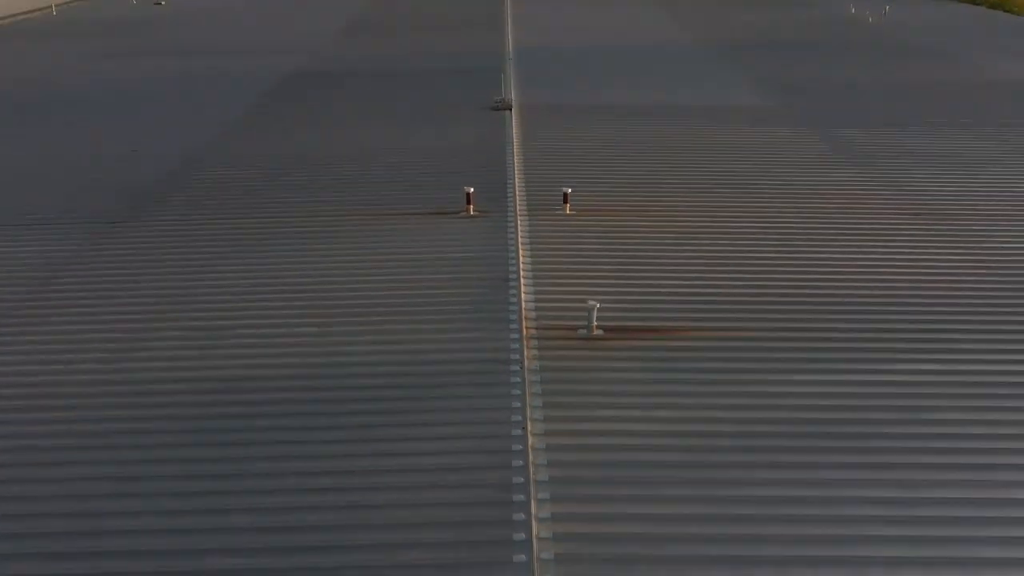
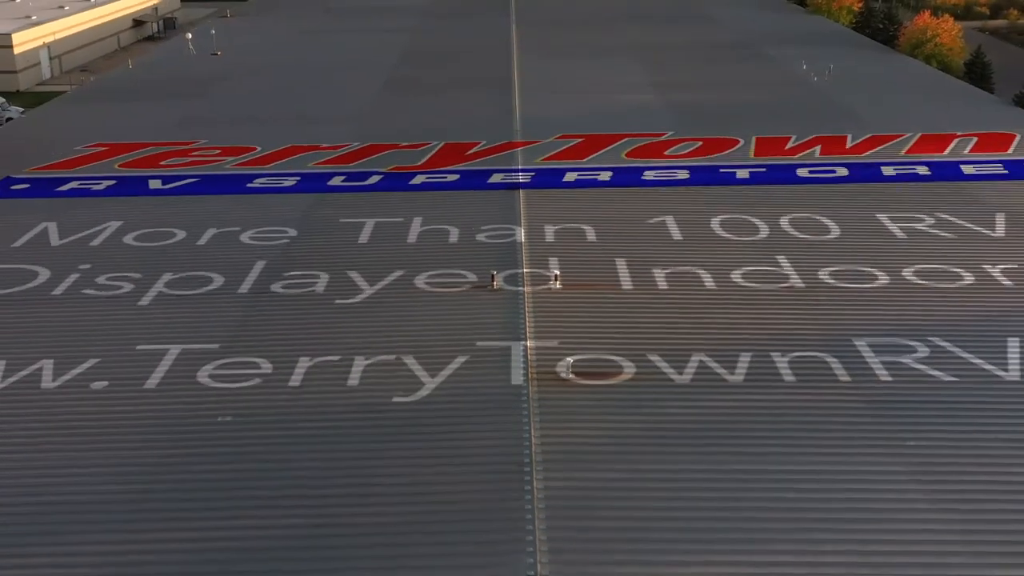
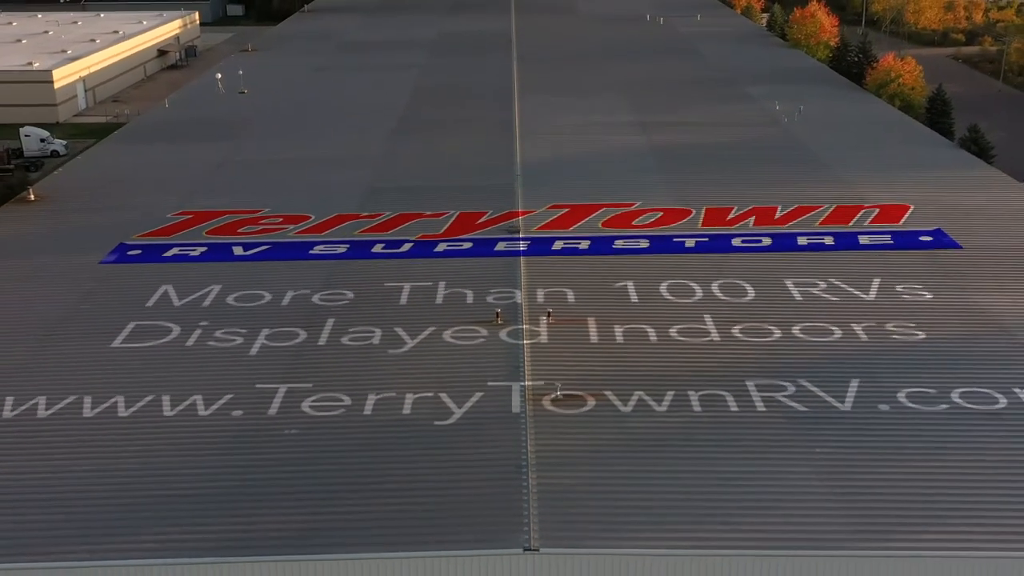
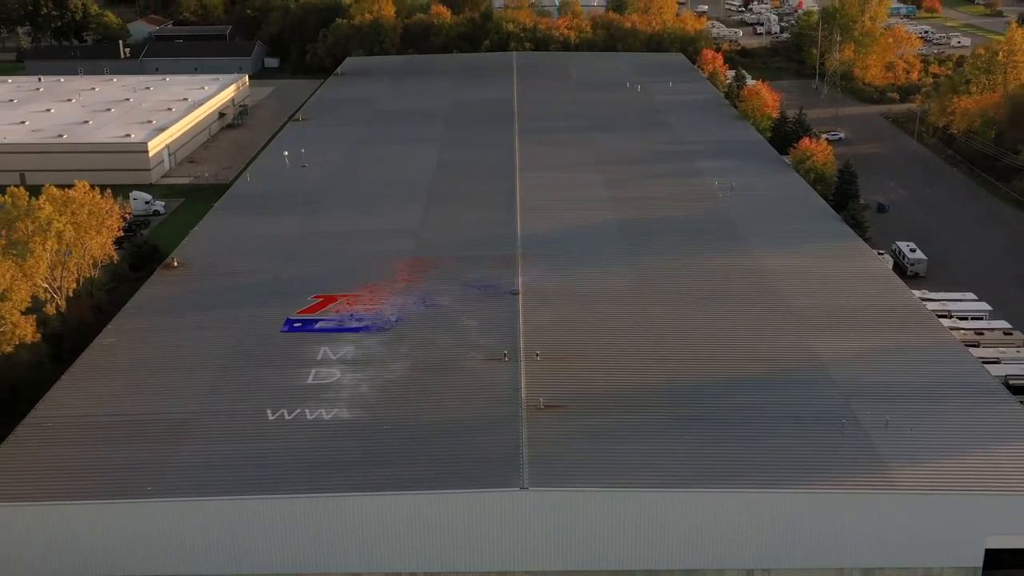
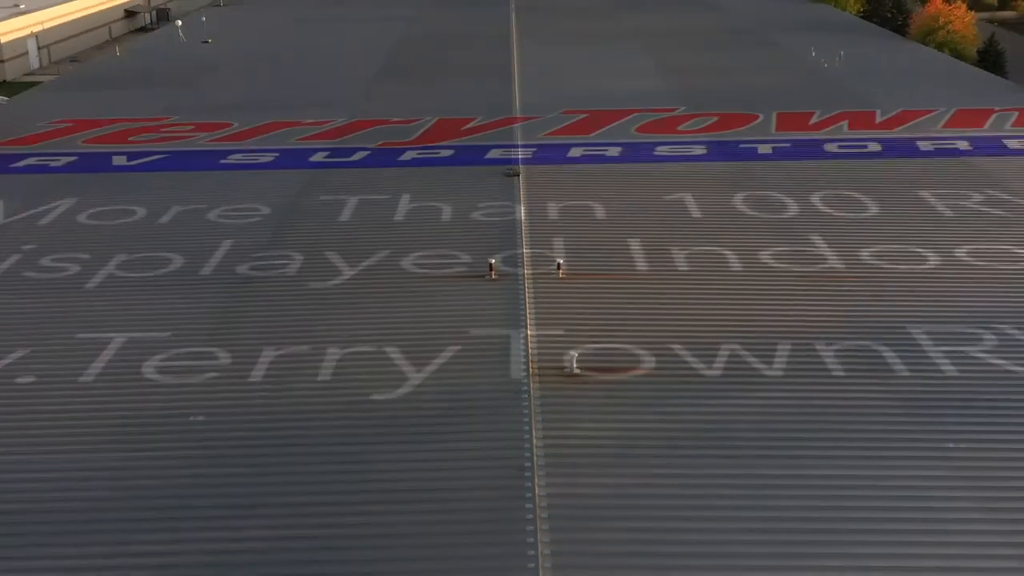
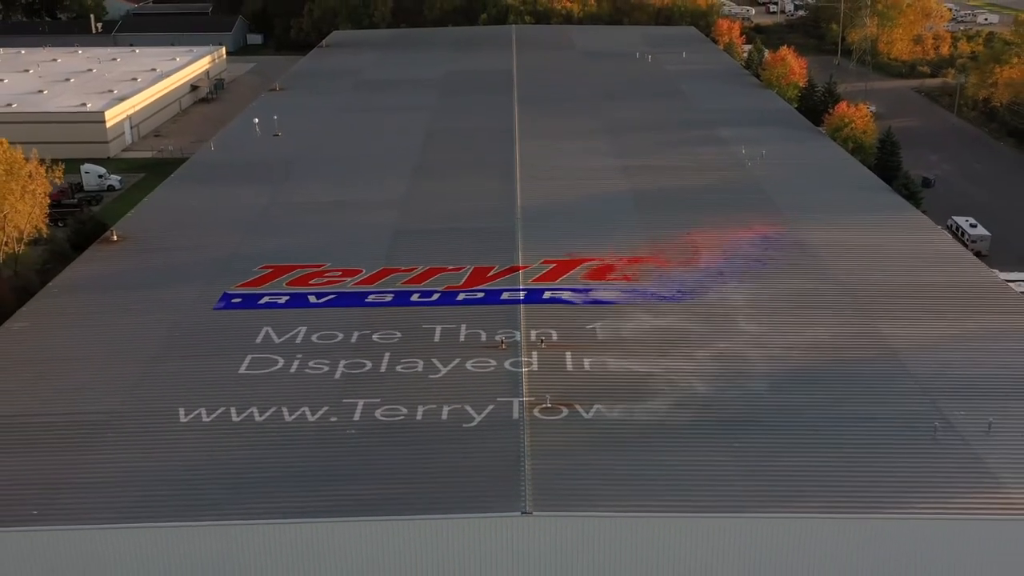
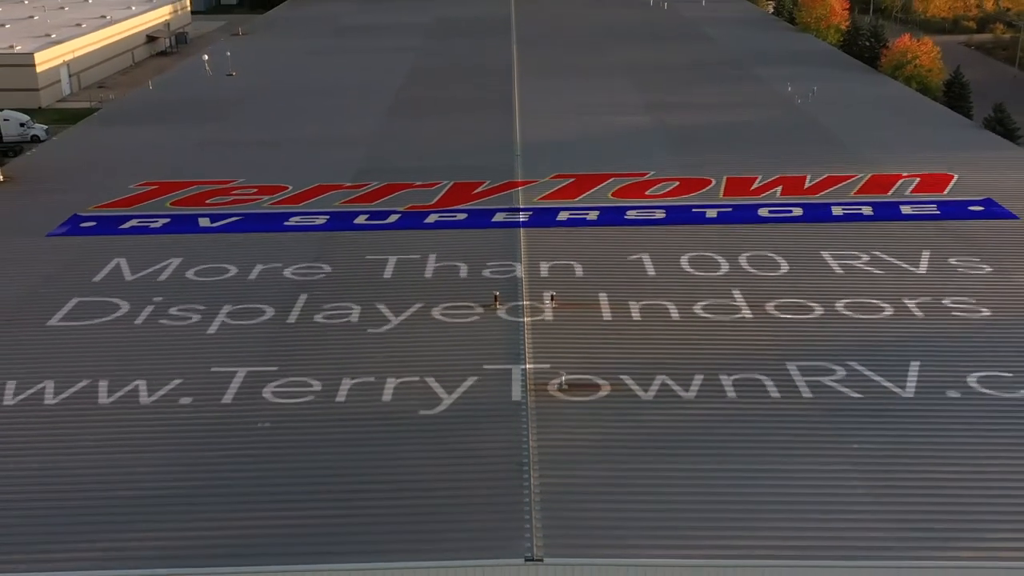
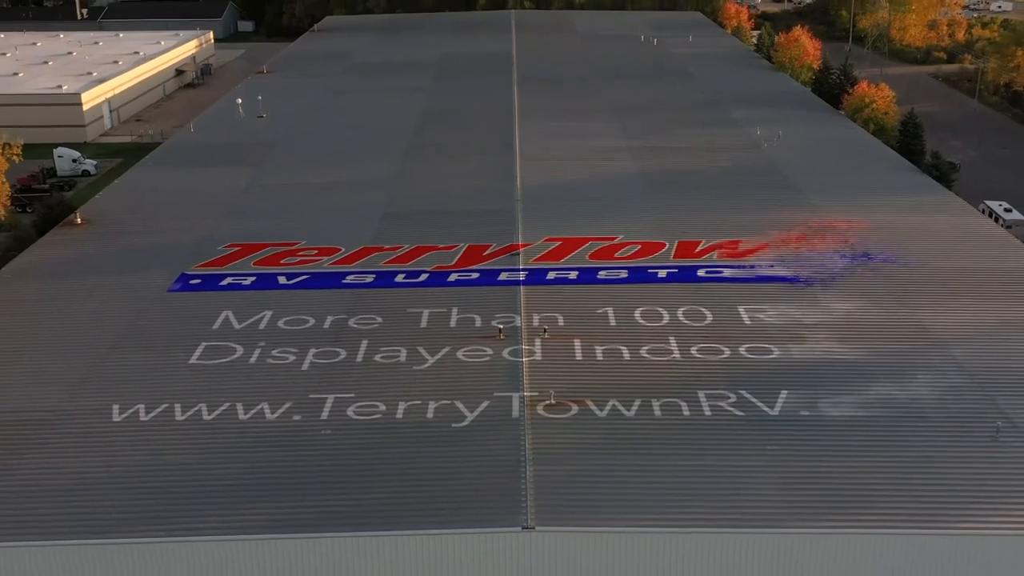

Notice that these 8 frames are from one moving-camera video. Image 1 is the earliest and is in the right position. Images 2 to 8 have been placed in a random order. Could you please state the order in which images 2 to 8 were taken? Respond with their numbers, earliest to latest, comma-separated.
5, 2, 7, 3, 8, 6, 4
